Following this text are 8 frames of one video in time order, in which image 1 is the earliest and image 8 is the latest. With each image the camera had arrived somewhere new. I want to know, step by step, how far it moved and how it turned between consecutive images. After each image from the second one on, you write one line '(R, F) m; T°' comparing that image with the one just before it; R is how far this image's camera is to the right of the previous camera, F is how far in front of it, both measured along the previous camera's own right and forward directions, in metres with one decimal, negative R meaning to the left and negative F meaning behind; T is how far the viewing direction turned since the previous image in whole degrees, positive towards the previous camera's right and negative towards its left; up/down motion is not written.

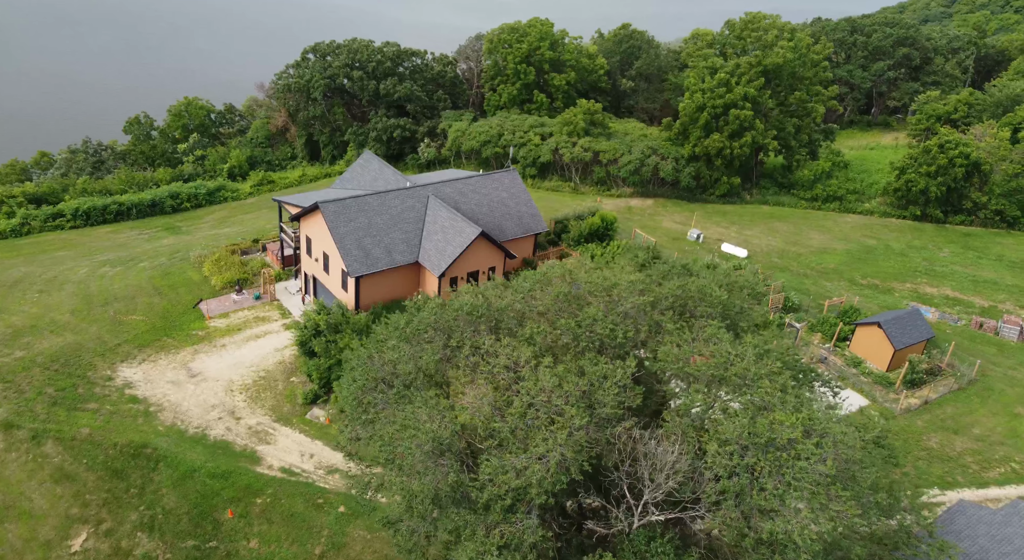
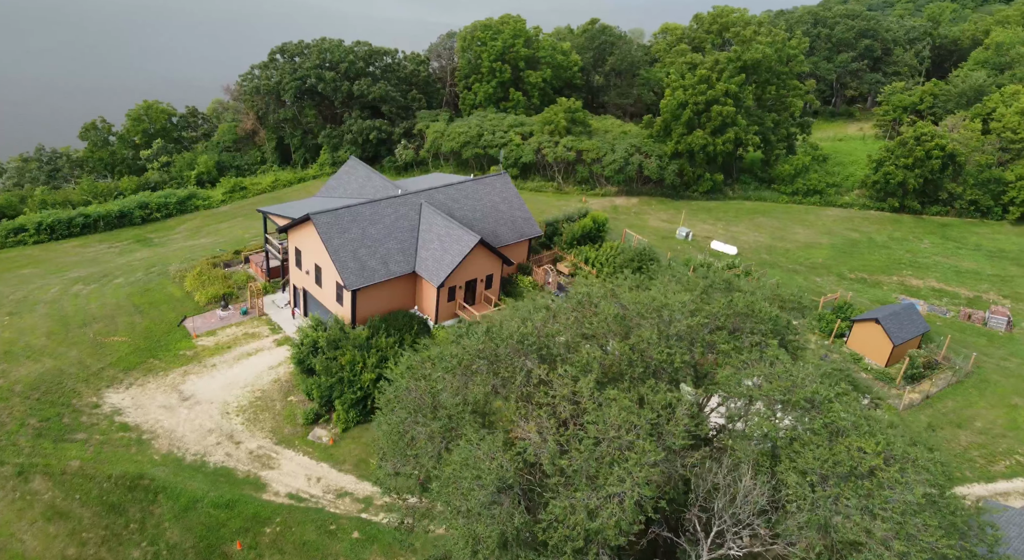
(-1.4, +0.5) m; +3°
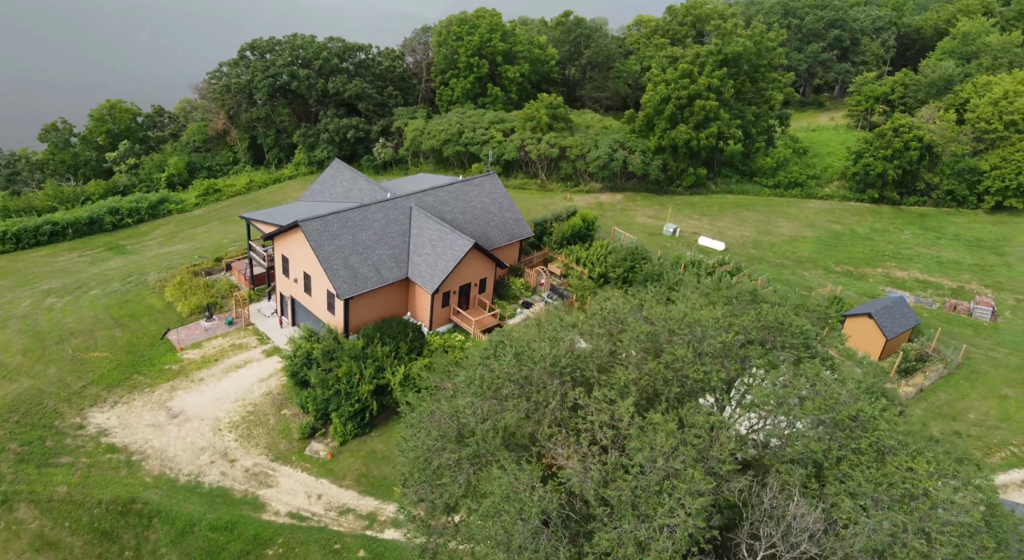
(-0.9, +0.4) m; +2°
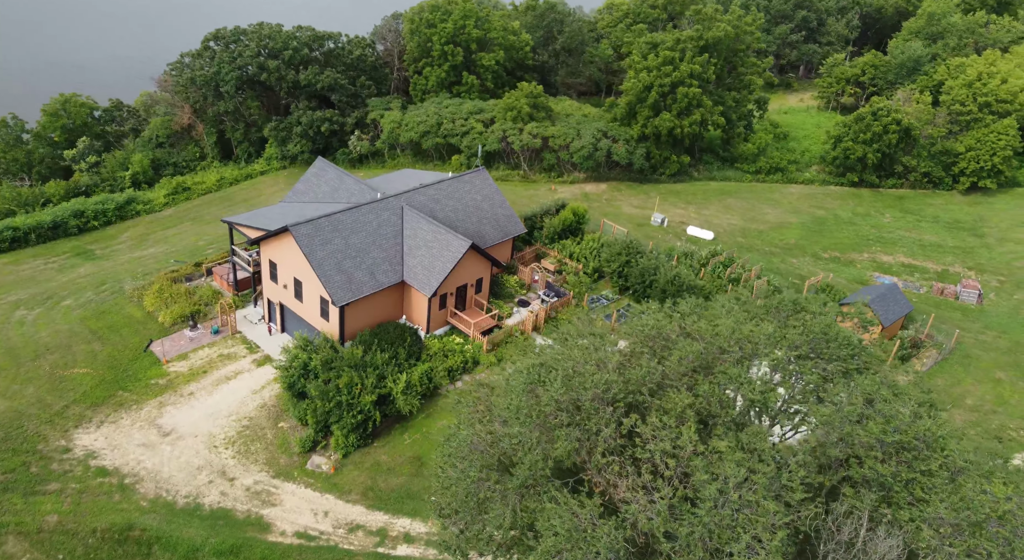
(-1.2, +0.6) m; +3°
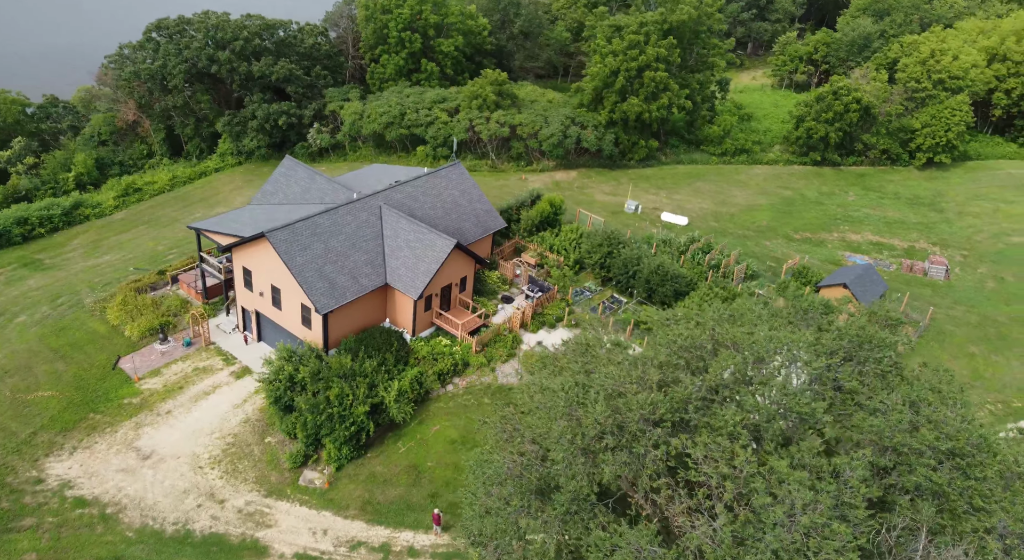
(-1.1, +0.5) m; +4°
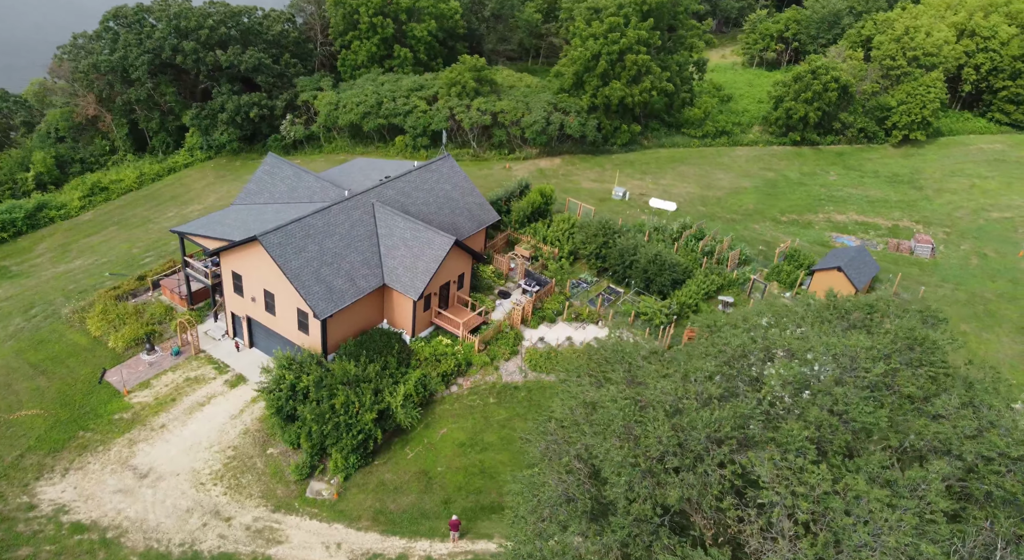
(-1.2, +0.5) m; +3°
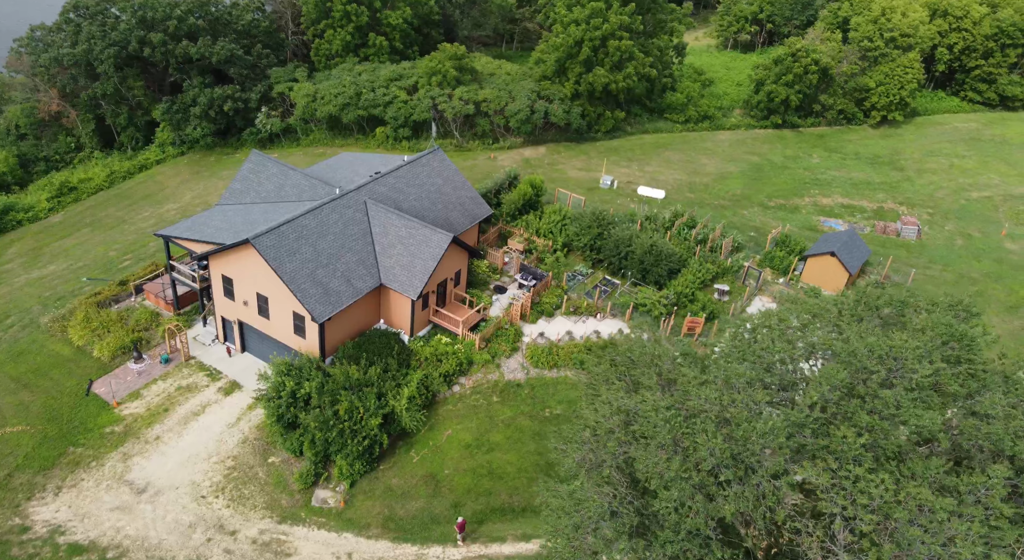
(-0.9, +0.4) m; +2°
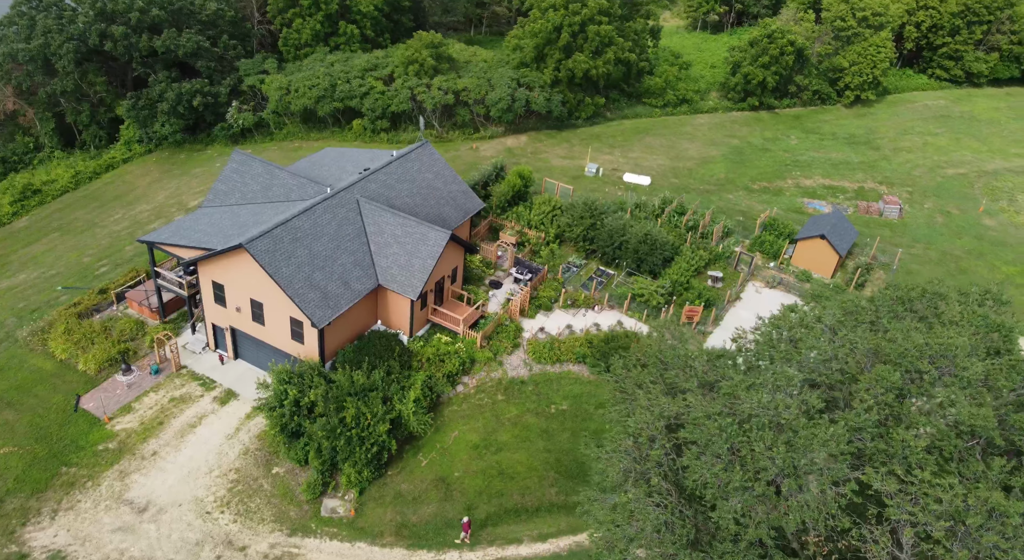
(-1.1, +0.3) m; +3°
